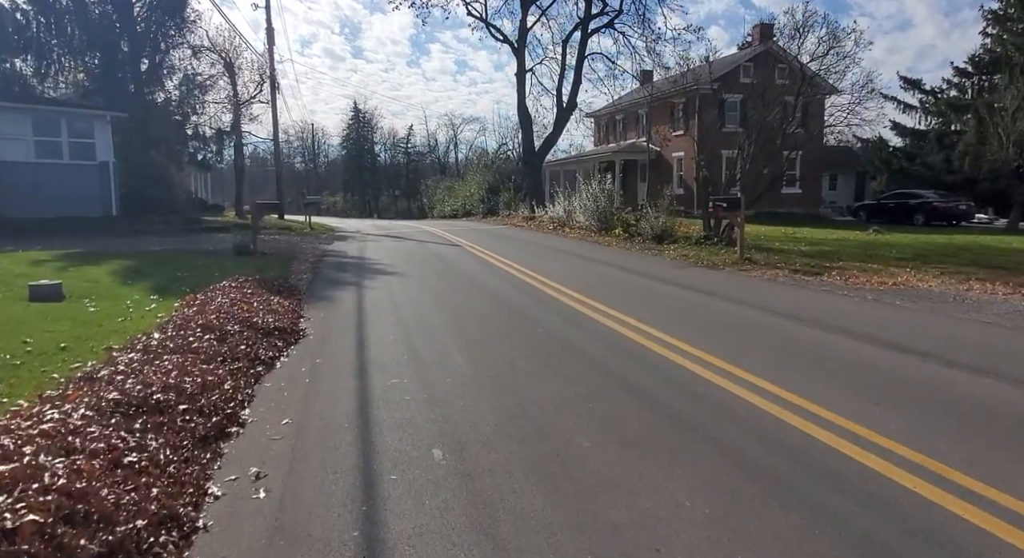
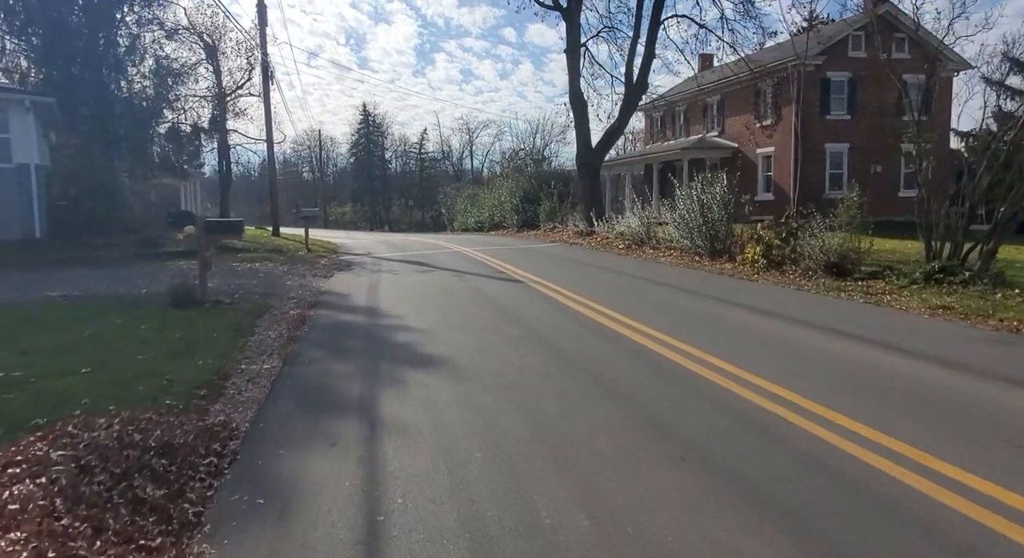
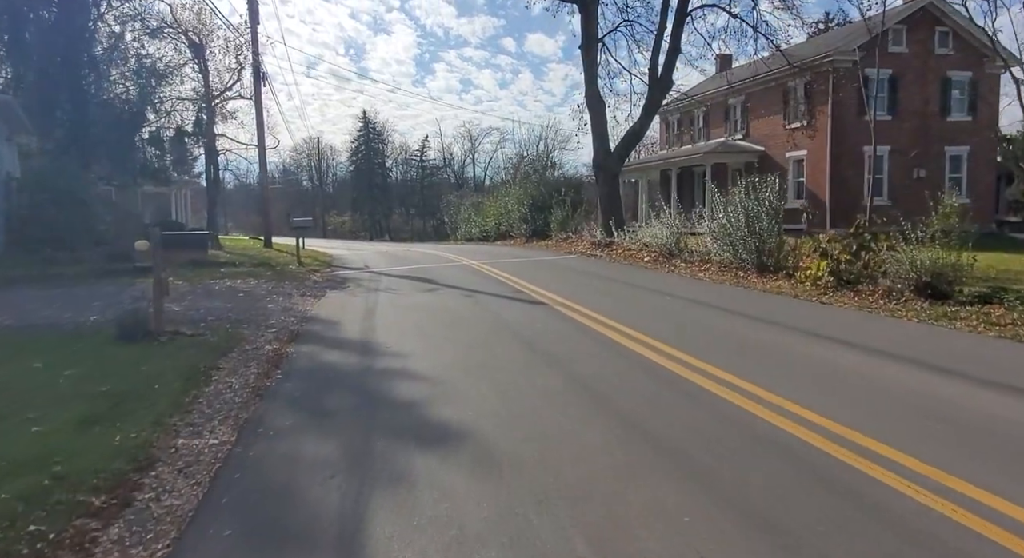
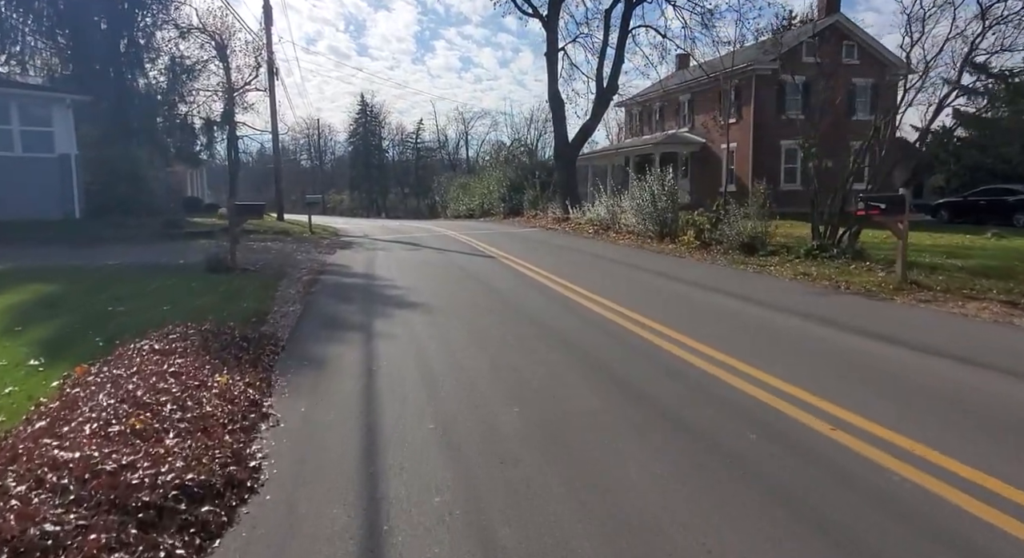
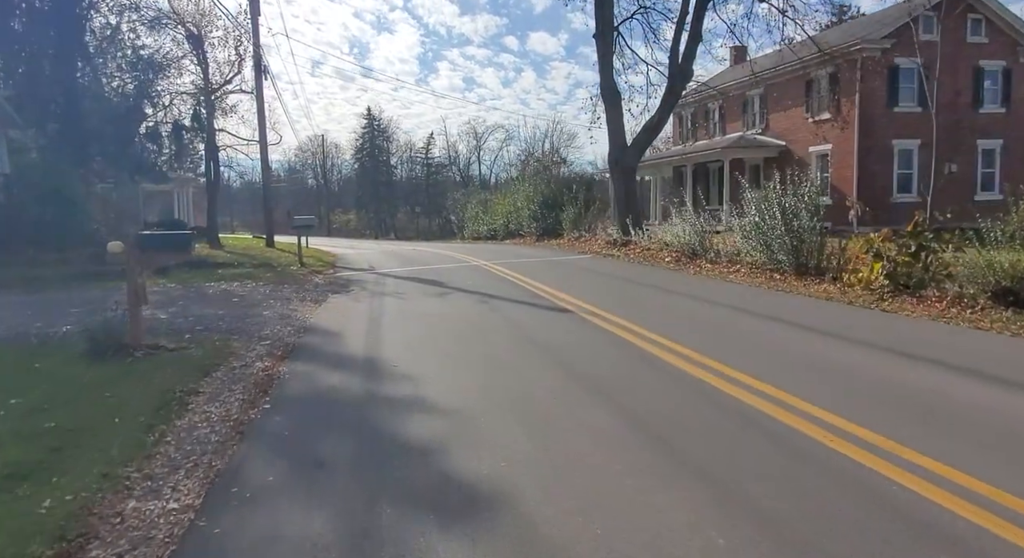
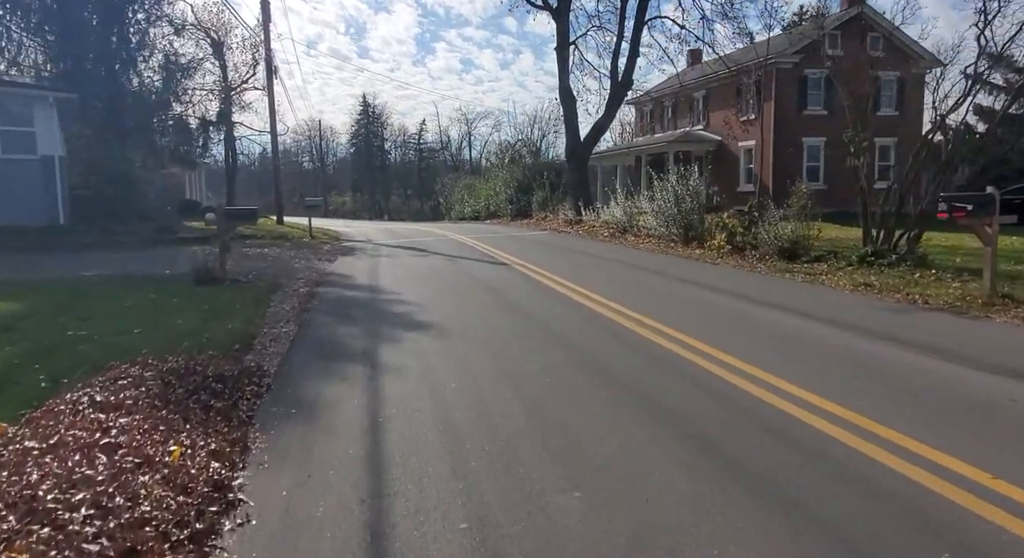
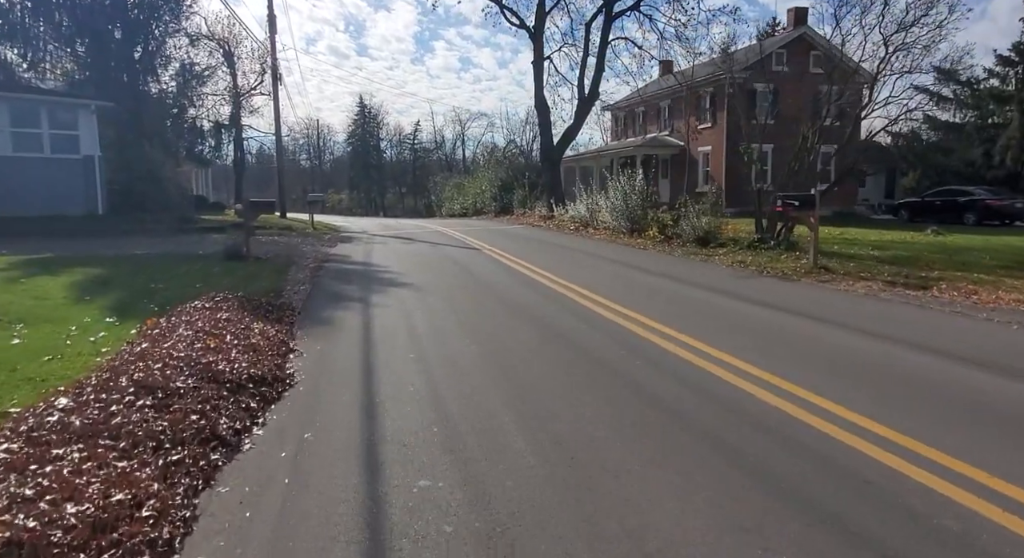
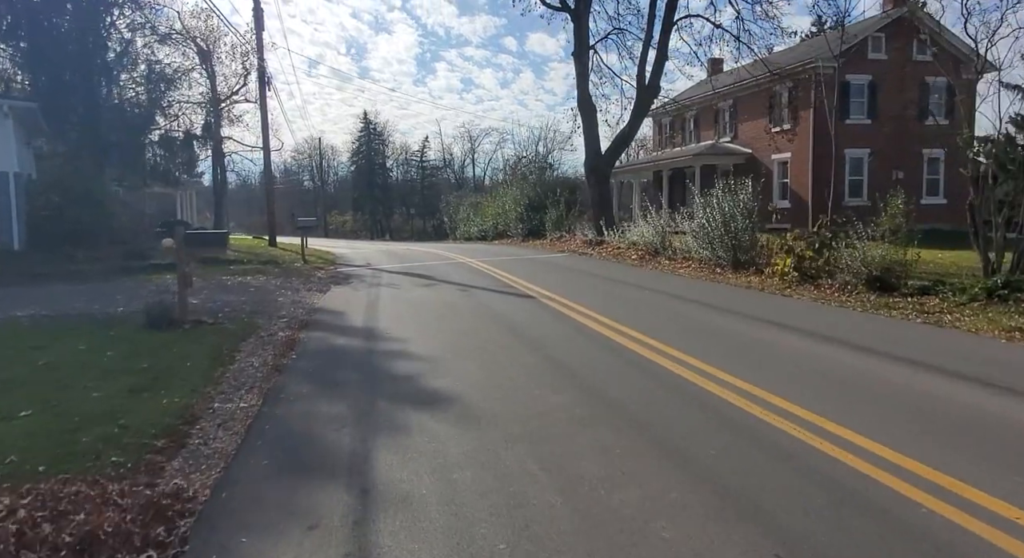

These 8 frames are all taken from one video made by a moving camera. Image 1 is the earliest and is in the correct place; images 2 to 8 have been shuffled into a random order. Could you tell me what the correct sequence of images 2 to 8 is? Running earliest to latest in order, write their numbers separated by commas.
7, 4, 6, 2, 8, 3, 5
